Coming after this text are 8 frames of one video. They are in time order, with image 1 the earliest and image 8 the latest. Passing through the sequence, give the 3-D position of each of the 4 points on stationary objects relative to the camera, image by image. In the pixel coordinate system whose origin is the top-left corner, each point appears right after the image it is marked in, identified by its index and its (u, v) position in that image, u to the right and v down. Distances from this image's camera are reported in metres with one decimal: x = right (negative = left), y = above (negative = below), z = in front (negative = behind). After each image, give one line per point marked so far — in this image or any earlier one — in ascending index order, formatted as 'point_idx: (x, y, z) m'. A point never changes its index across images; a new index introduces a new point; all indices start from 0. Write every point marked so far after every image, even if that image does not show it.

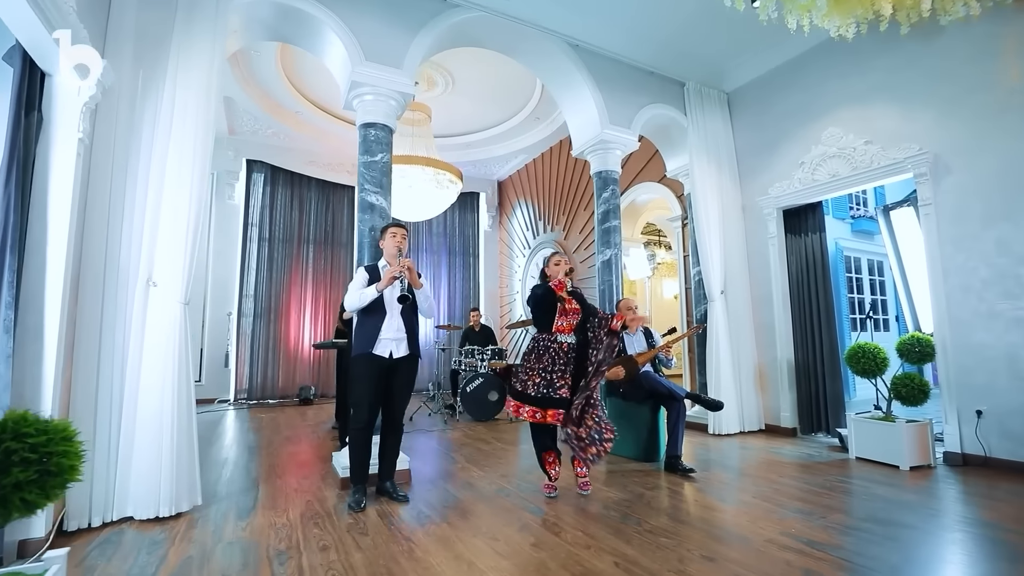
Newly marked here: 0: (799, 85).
0: (+2.6, +1.8, +4.5) m
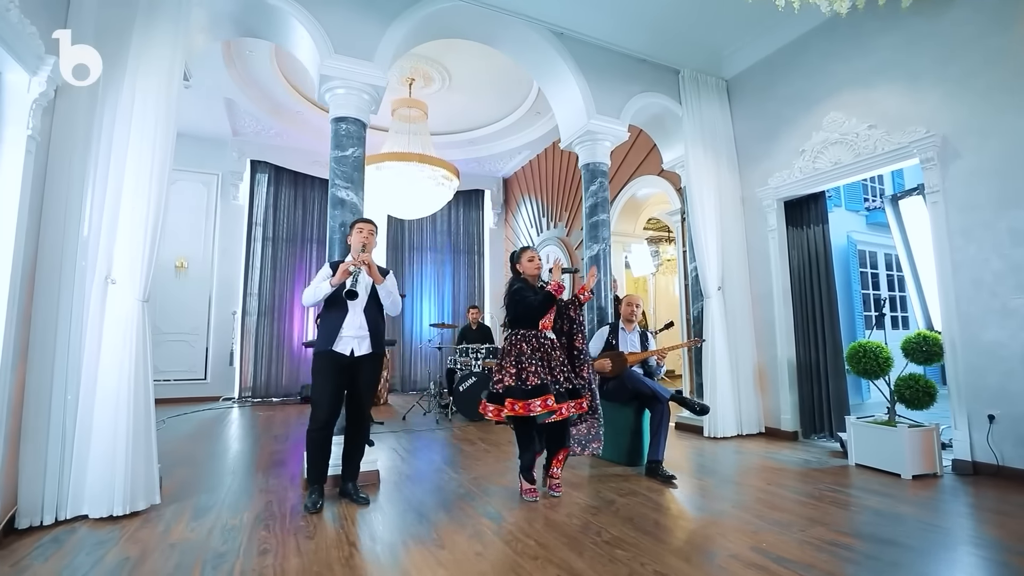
0: (+2.4, +1.9, +4.3) m
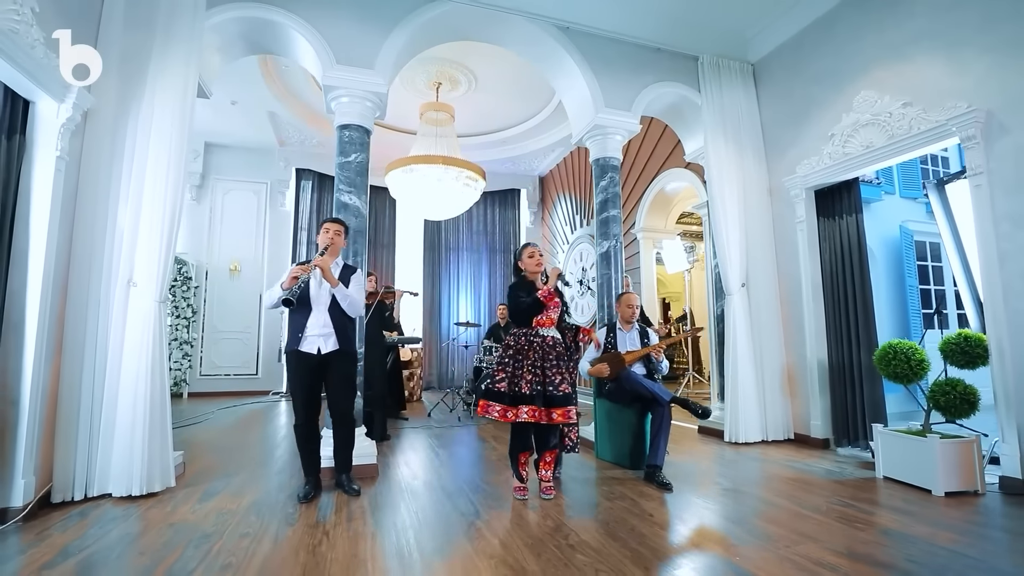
0: (+2.5, +1.9, +3.9) m
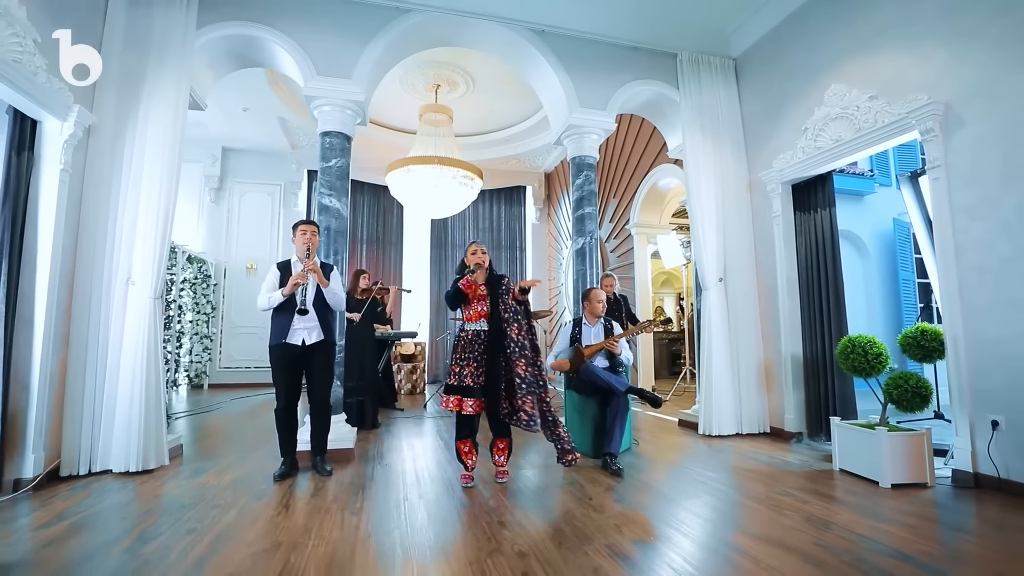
0: (+2.3, +1.9, +3.9) m
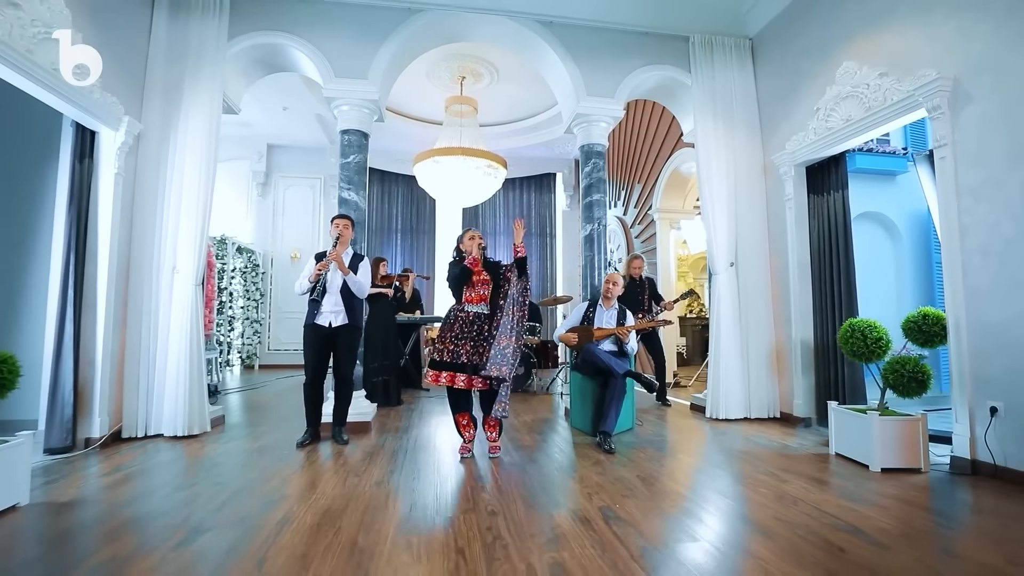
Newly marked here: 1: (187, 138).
0: (+2.3, +2.1, +3.8) m
1: (-2.4, +1.1, +3.7) m
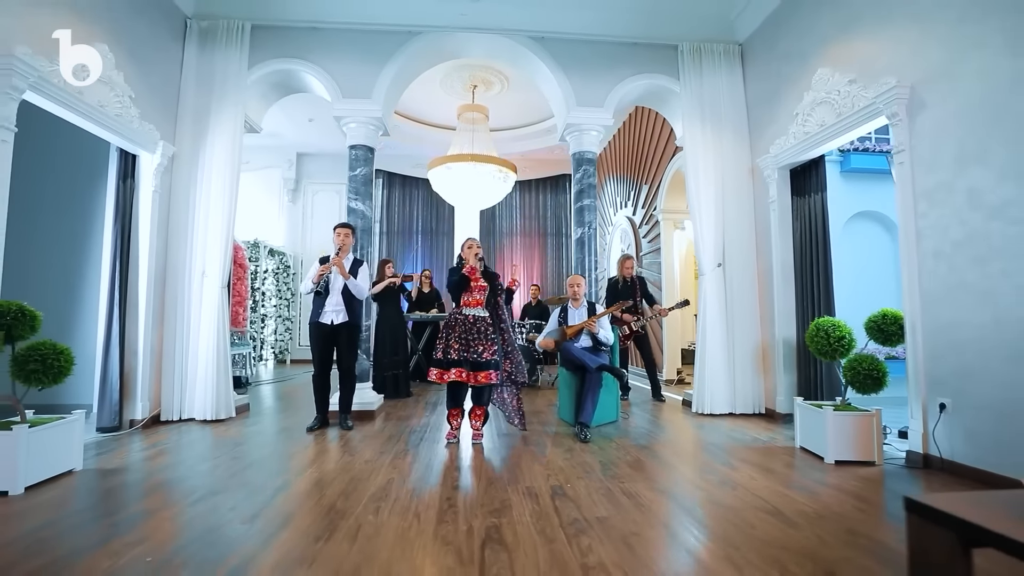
0: (+2.2, +2.1, +3.9) m
1: (-2.5, +1.1, +4.2) m
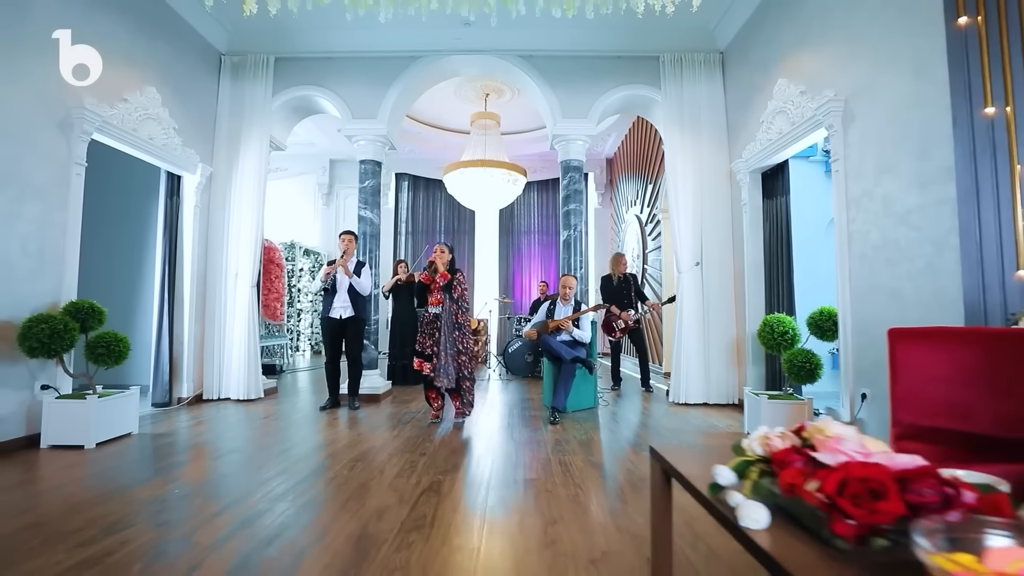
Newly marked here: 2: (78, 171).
0: (+2.1, +2.1, +4.1) m
1: (-2.6, +1.1, +4.9) m
2: (-2.9, +0.8, +3.4) m
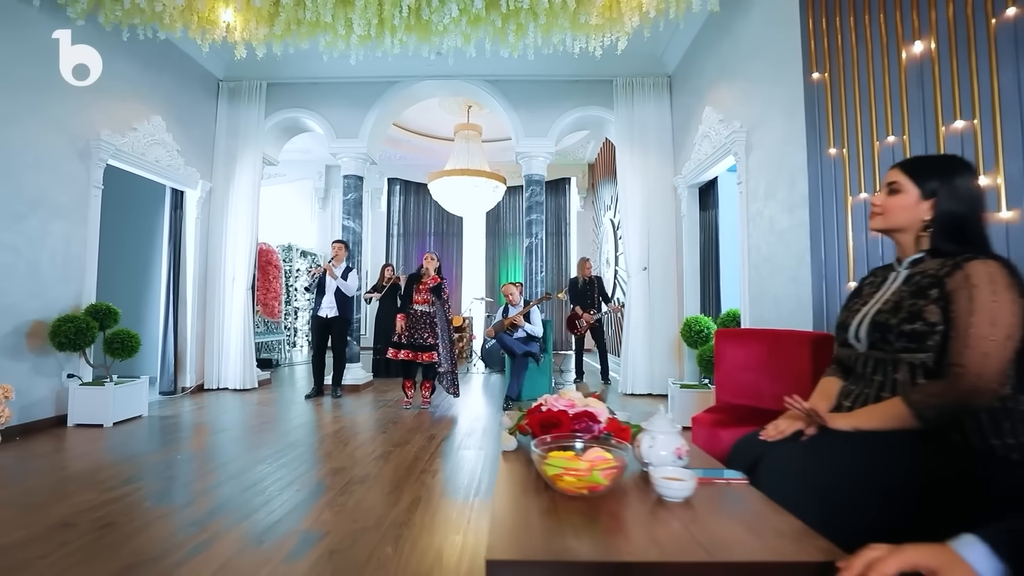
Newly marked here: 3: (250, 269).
0: (+1.7, +2.0, +4.6) m
1: (-2.9, +1.1, +5.4) m
2: (-3.3, +0.8, +4.0) m
3: (-2.8, +0.2, +5.4) m
